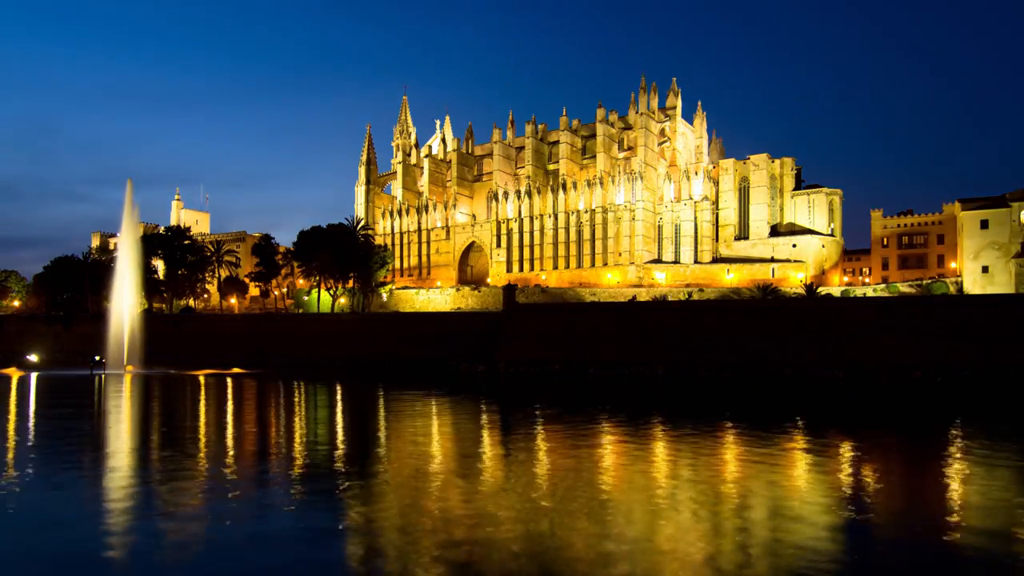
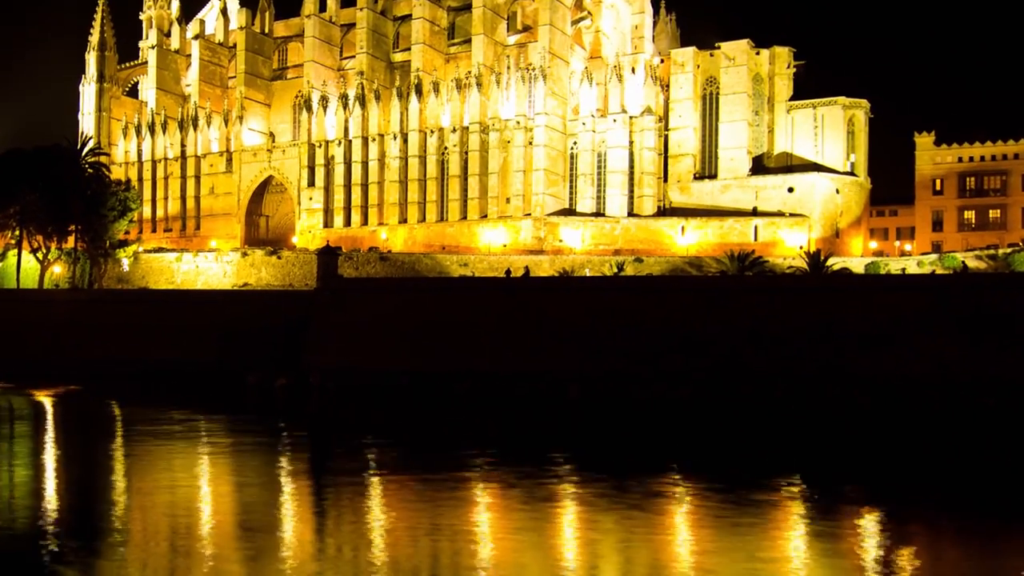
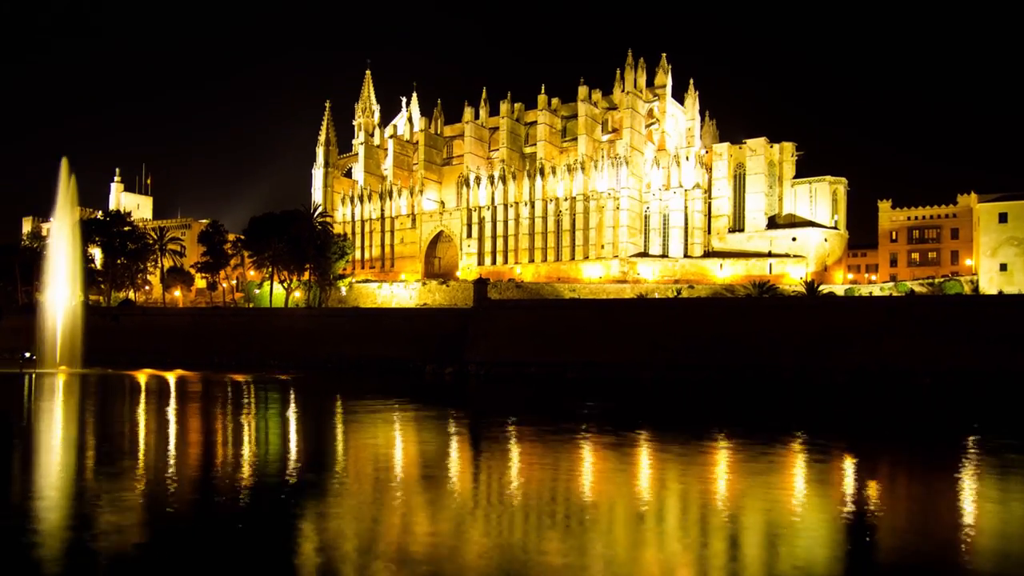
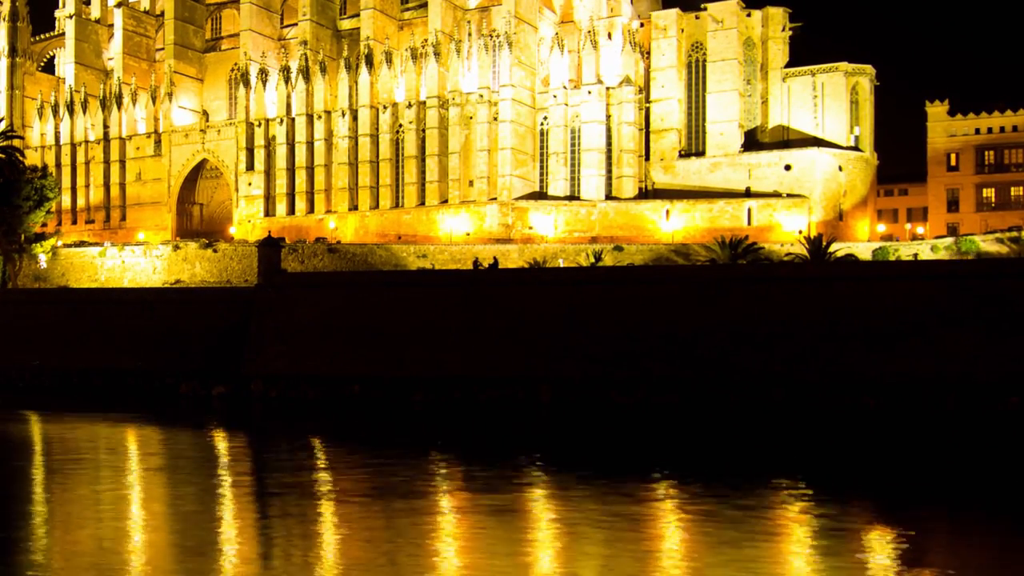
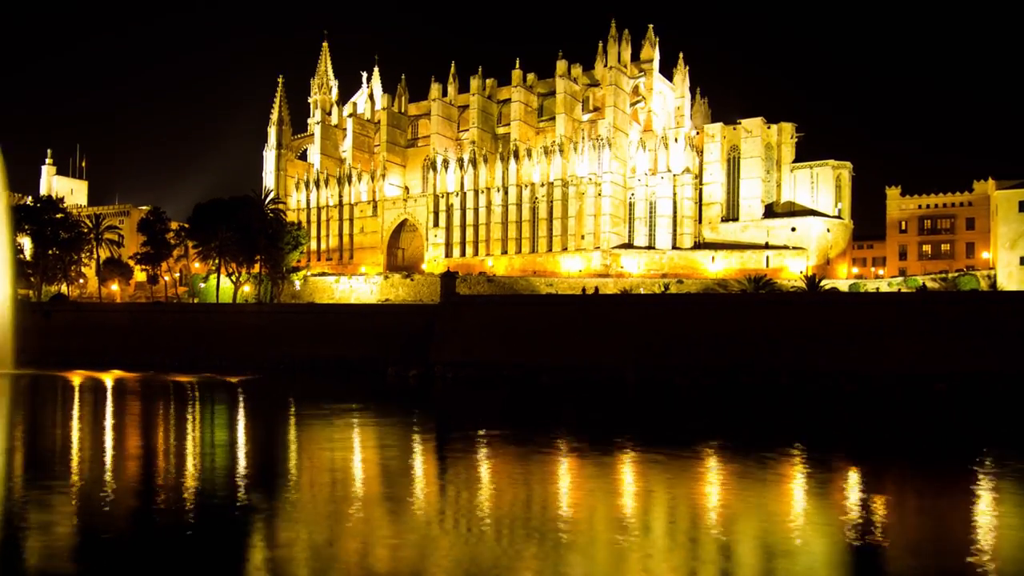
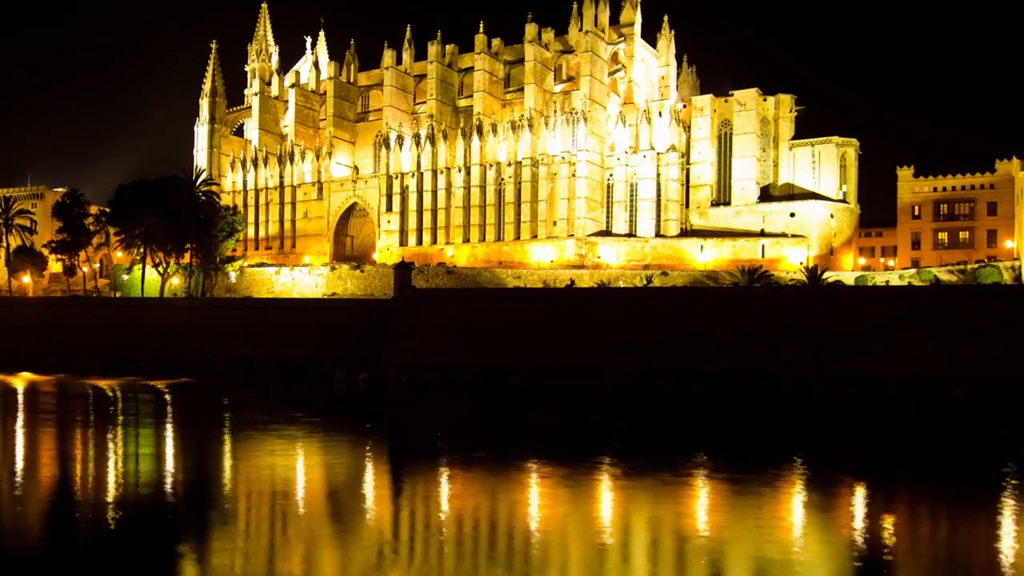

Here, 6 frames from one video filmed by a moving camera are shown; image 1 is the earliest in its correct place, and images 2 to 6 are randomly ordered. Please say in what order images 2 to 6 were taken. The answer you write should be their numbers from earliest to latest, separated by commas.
3, 5, 6, 2, 4
